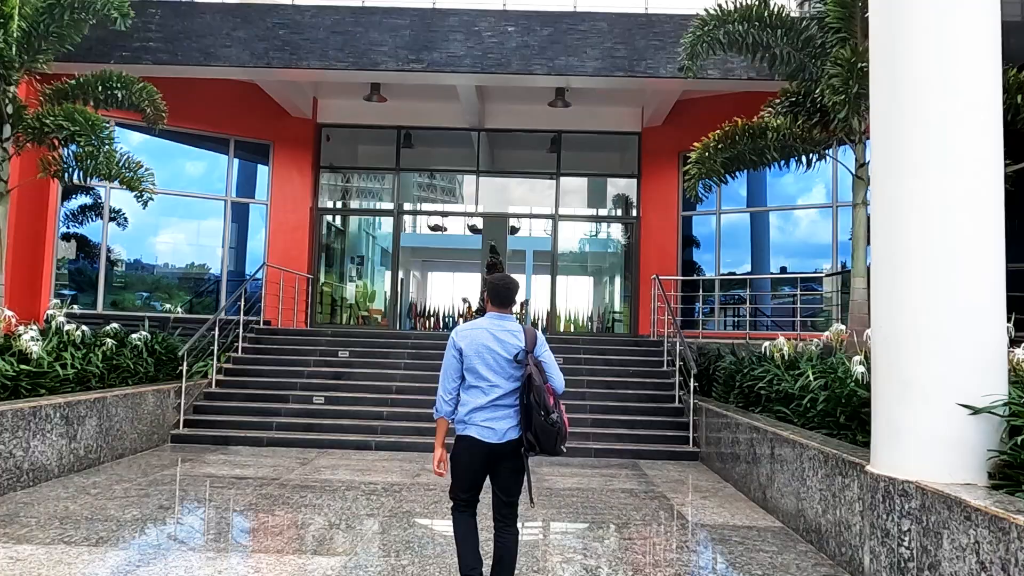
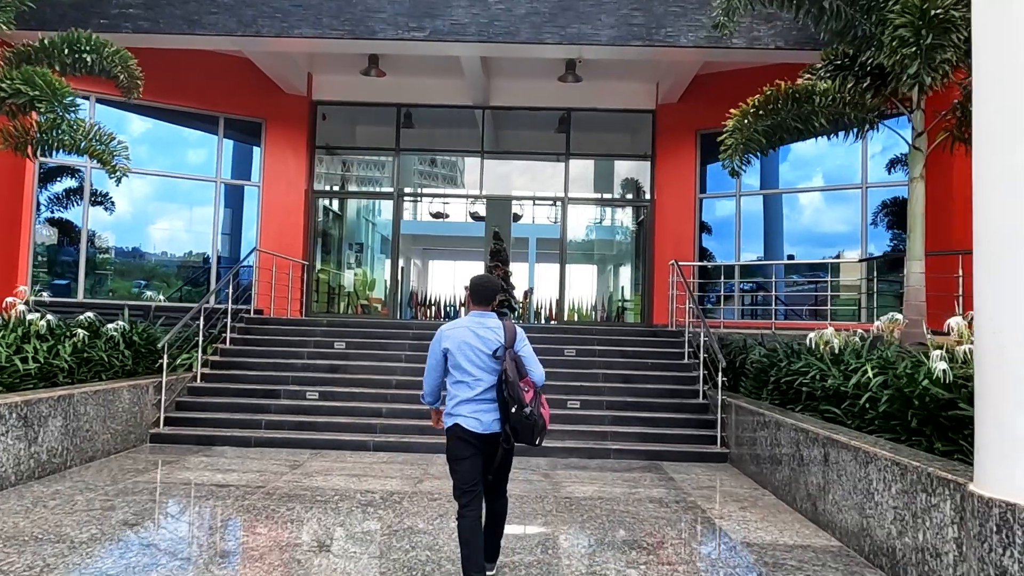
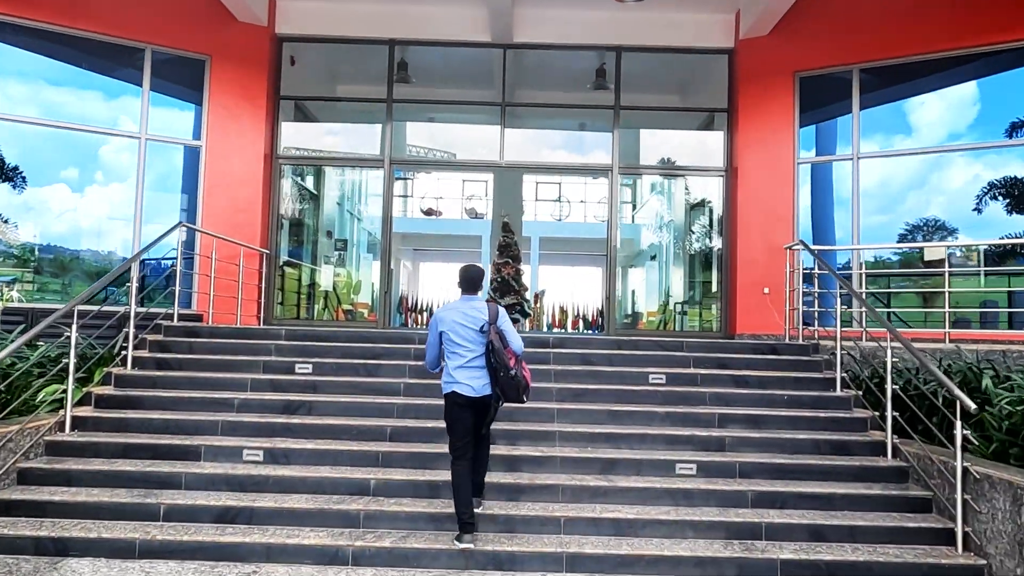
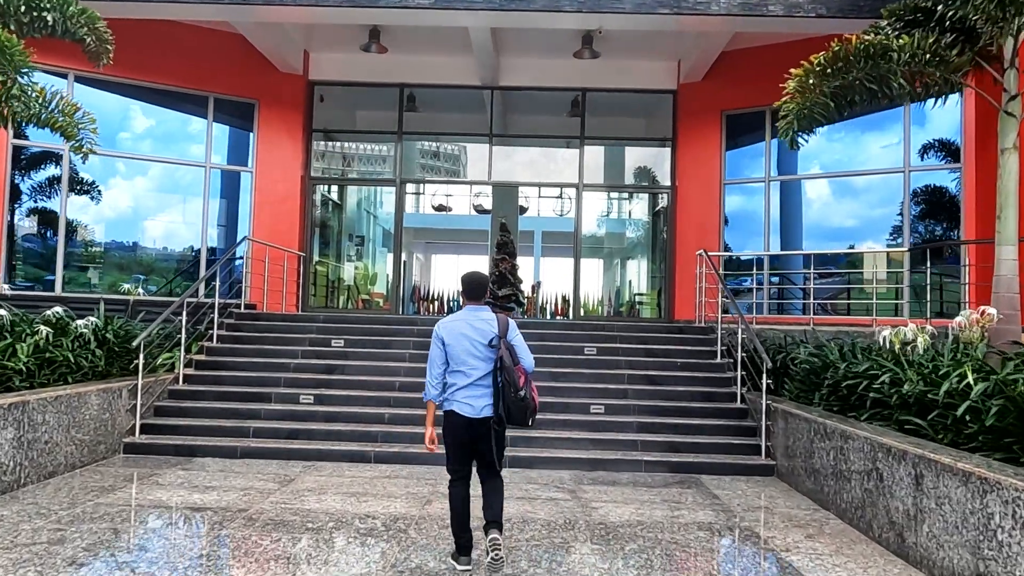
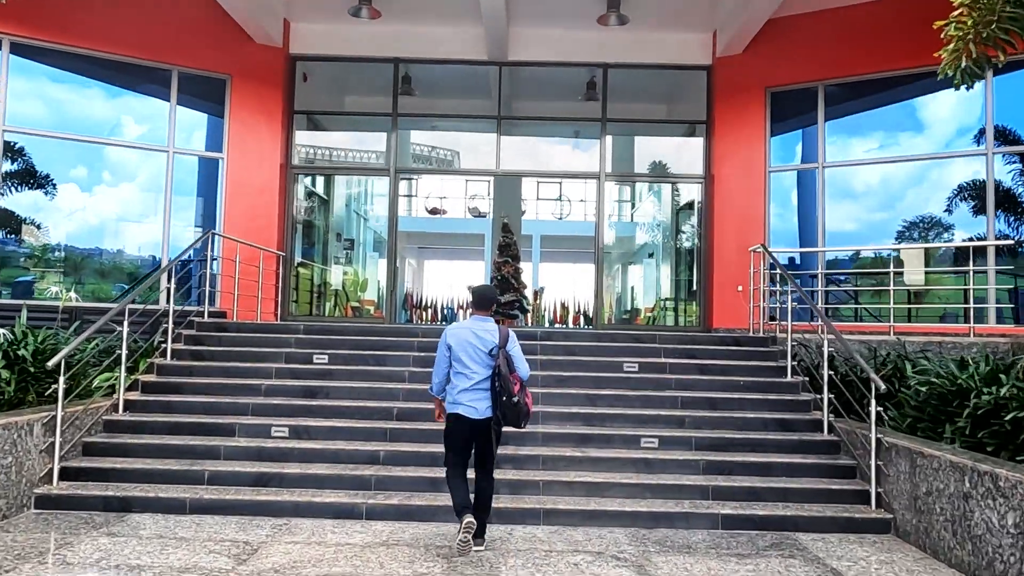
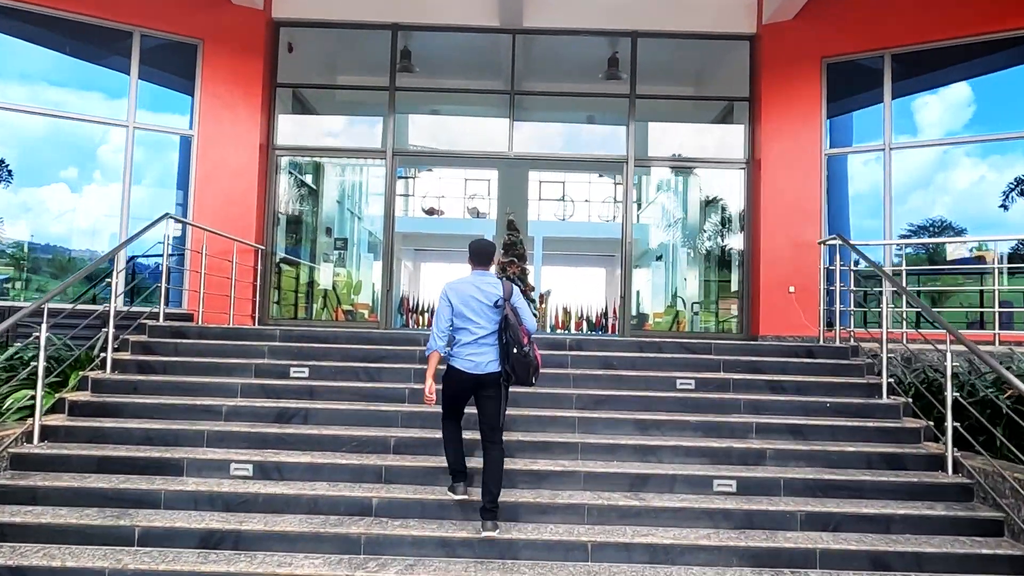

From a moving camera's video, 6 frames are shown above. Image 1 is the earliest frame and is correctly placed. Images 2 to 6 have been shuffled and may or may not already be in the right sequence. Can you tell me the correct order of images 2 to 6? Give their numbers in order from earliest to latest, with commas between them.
2, 4, 5, 3, 6
